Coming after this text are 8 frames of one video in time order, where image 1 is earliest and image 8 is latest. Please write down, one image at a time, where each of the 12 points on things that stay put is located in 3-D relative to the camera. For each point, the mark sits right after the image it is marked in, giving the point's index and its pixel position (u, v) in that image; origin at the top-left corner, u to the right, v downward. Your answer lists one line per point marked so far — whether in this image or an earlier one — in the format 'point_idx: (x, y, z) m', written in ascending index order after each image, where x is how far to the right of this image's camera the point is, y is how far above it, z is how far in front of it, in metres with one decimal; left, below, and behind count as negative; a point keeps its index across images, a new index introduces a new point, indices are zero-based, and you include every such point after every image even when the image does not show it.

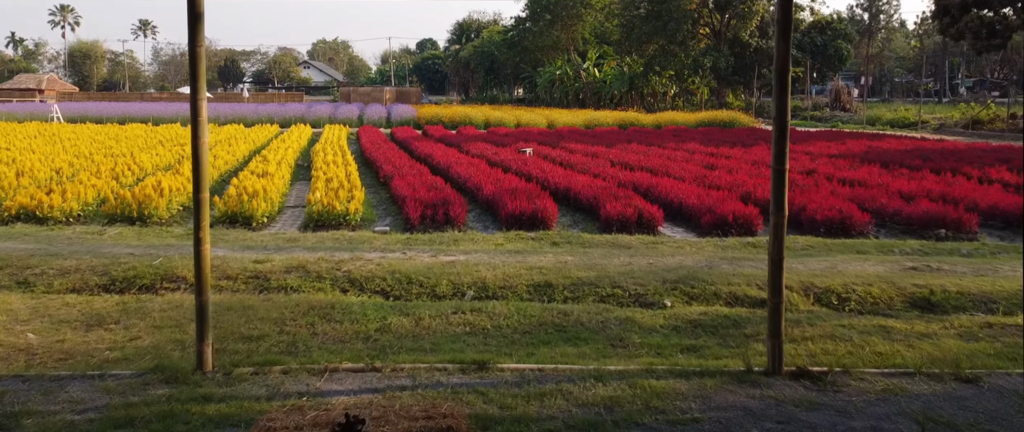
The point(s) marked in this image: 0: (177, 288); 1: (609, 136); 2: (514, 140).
0: (-2.0, -0.4, +5.0) m
1: (+2.0, +1.6, +17.0) m
2: (0.0, +1.5, +16.2) m
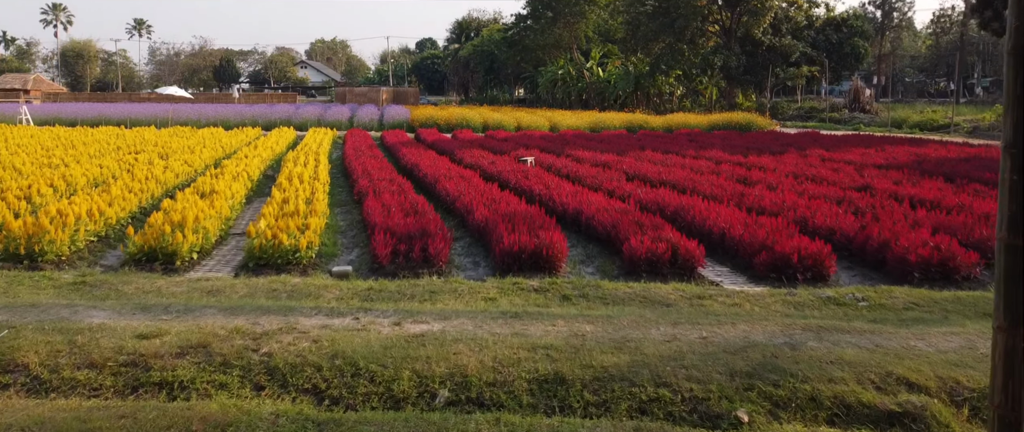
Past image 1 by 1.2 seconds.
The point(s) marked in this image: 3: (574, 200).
0: (-2.1, -0.7, +3.4) m
1: (+2.0, +1.4, +15.3) m
2: (0.0, +1.2, +14.6) m
3: (+0.6, +0.1, +7.6) m
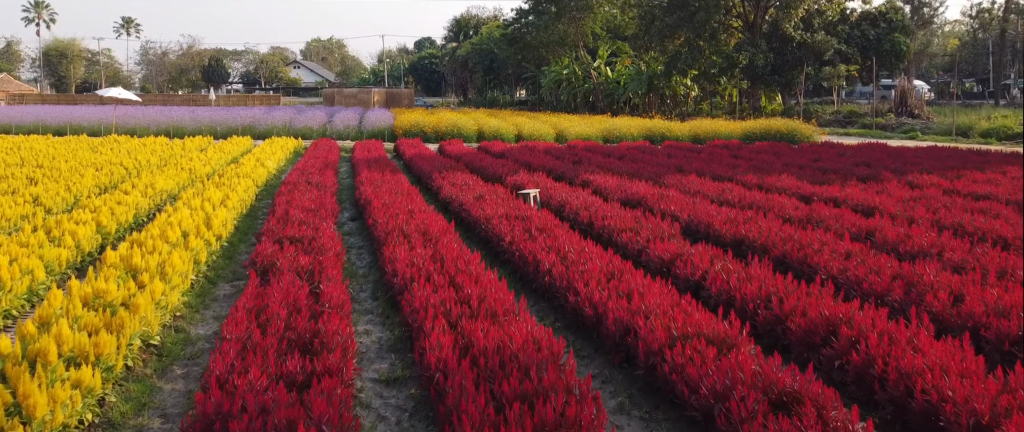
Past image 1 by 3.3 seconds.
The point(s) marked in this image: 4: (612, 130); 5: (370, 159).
0: (-2.1, -1.2, 0.0) m
1: (+2.0, +0.8, +11.9) m
2: (0.0, +0.7, +11.2) m
3: (+0.5, -0.4, +4.2) m
4: (+2.2, +1.9, +18.4) m
5: (-2.3, +0.9, +13.3) m
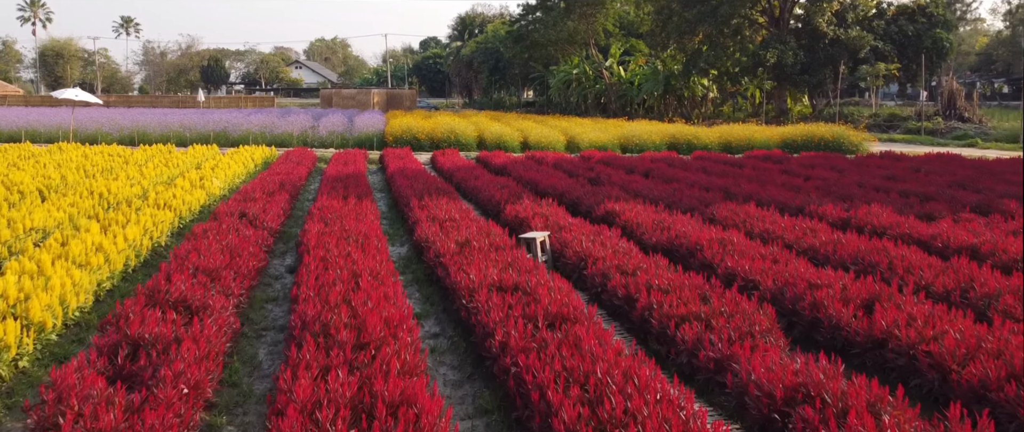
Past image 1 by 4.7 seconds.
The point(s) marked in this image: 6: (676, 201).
0: (-2.2, -1.6, -2.3) m
1: (+2.0, +0.4, +9.6) m
2: (0.0, +0.3, +8.9) m
3: (+0.5, -0.8, +1.8) m
4: (+2.3, +1.5, +16.1) m
5: (-2.2, +0.5, +11.0) m
6: (+1.5, +0.1, +7.7) m
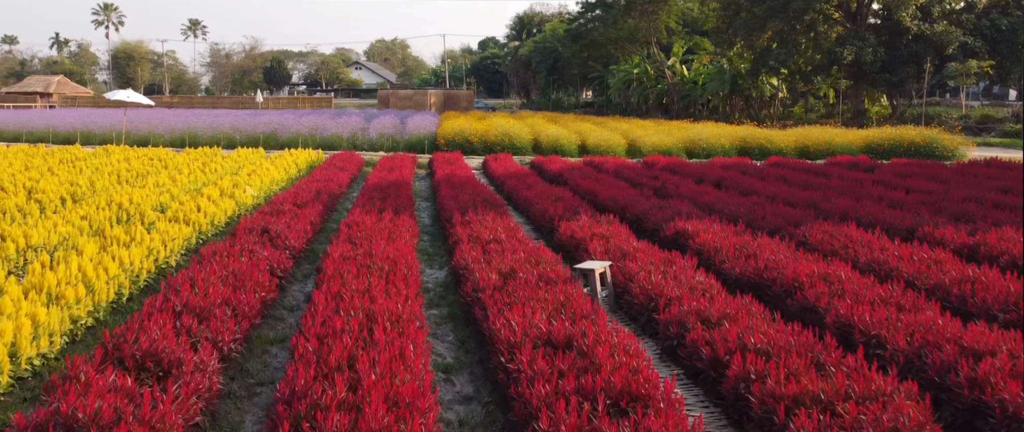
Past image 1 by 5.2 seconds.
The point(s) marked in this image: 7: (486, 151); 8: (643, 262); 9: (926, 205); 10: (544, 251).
0: (-2.5, -1.7, -3.1) m
1: (+2.6, +0.3, +8.5) m
2: (+0.5, +0.1, +7.9) m
3: (+0.5, -0.9, +0.8) m
4: (+3.3, +1.4, +14.9) m
5: (-1.5, +0.4, +10.2) m
6: (+2.0, 0.0, +6.7) m
7: (-0.5, +1.3, +16.6) m
8: (+0.8, -0.3, +5.0) m
9: (+3.5, +0.1, +7.1) m
10: (+0.2, -0.2, +5.6) m
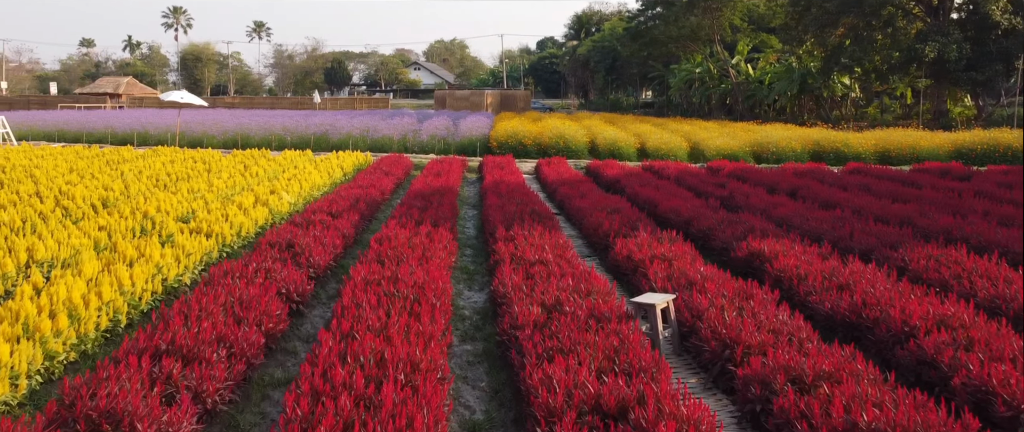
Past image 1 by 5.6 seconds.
0: (-2.8, -1.8, -3.7) m
1: (+3.0, +0.1, +7.5) m
2: (+1.0, 0.0, +7.1) m
3: (+0.5, -1.0, +0.1) m
4: (+4.3, +1.2, +13.9) m
5: (-0.9, +0.3, +9.5) m
6: (+2.3, -0.2, +5.8) m
7: (+0.5, +1.2, +15.9) m
8: (+1.0, -0.4, +4.2) m
9: (+3.9, -0.1, +6.1) m
10: (+0.5, -0.3, +4.8) m
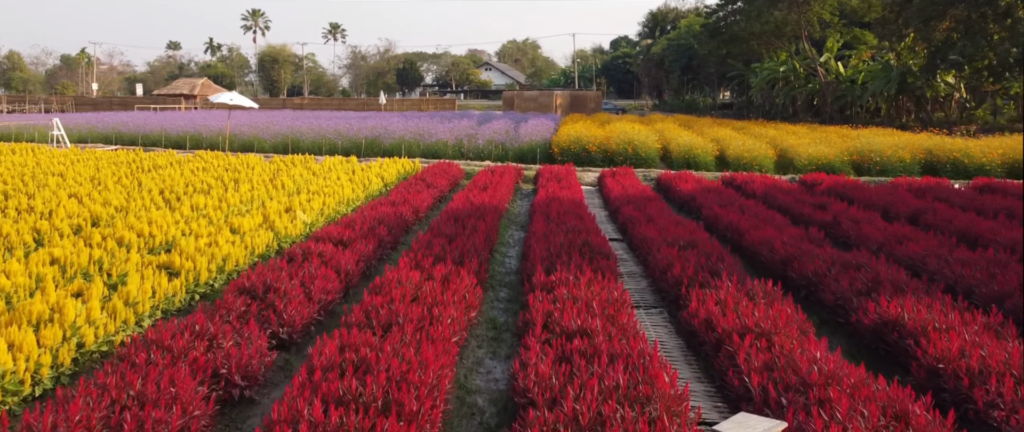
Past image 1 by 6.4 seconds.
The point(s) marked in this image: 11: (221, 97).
0: (-3.4, -2.0, -4.8) m
1: (+3.4, -0.1, +5.8) m
2: (+1.3, -0.2, +5.6) m
3: (+0.1, -1.3, -1.4) m
4: (+5.2, +0.9, +12.1) m
5: (-0.4, +0.1, +8.1) m
6: (+2.5, -0.4, +4.1) m
7: (+1.6, +0.9, +14.3) m
8: (+1.1, -0.6, +2.6) m
9: (+4.1, -0.4, +4.3) m
10: (+0.6, -0.6, +3.3) m
11: (-6.5, +2.7, +18.6) m
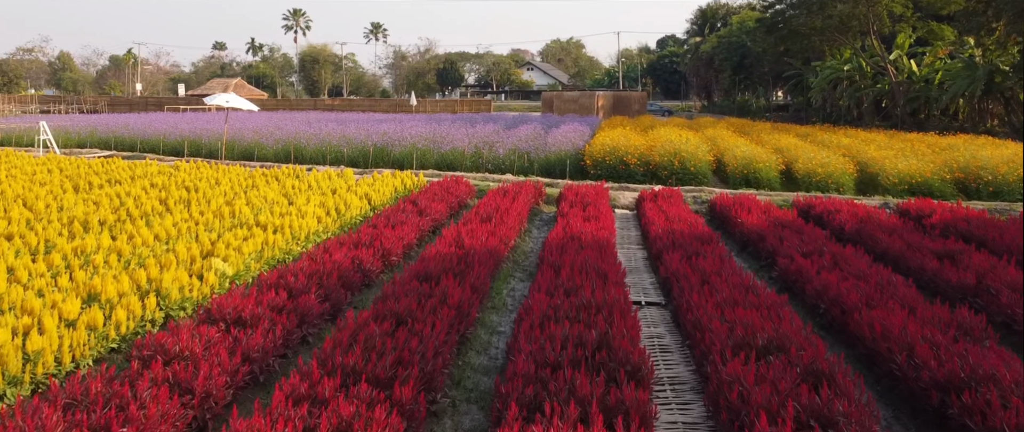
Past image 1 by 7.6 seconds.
0: (-4.1, -2.3, -6.8) m
1: (+3.3, -0.5, +3.5) m
2: (+1.1, -0.6, +3.3) m
3: (-0.4, -1.6, -3.6) m
4: (+5.4, +0.5, +9.6) m
5: (-0.4, -0.3, +6.0) m
6: (+2.3, -0.8, +1.8) m
7: (+2.0, +0.6, +12.0) m
8: (+0.8, -1.0, +0.4) m
9: (+3.9, -0.7, +1.9) m
10: (+0.3, -0.9, +1.1) m
11: (-5.9, +2.4, +16.8) m
